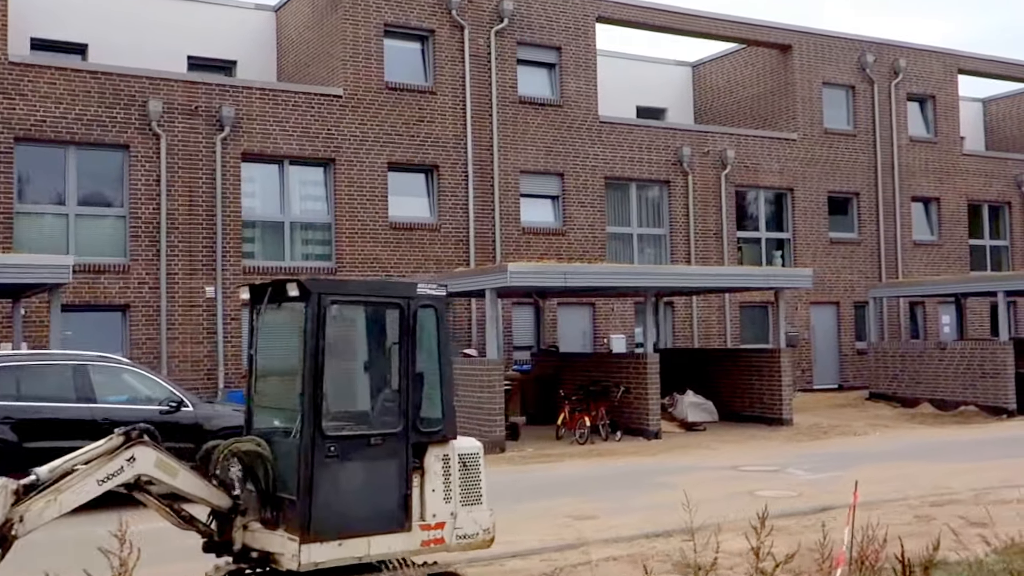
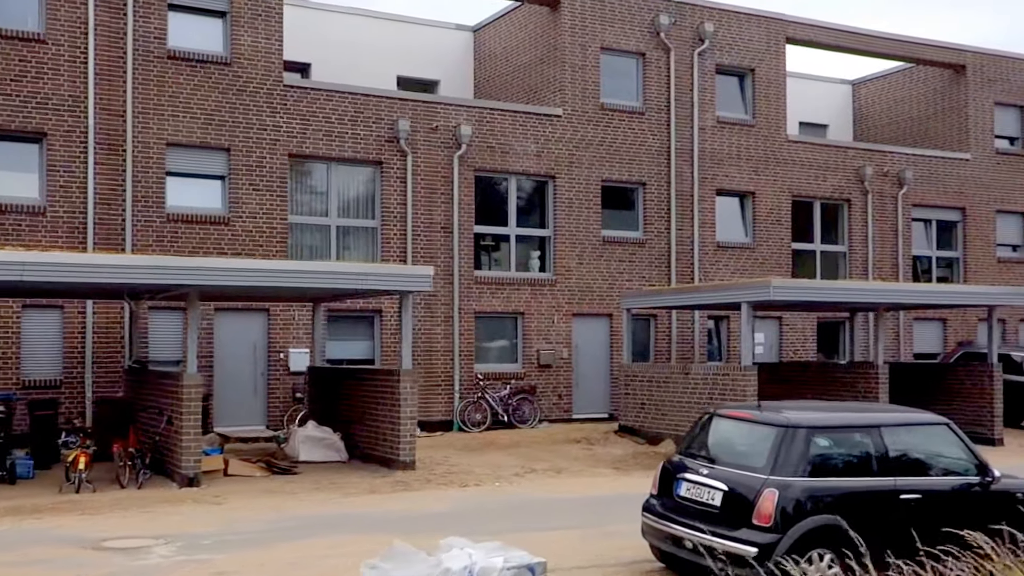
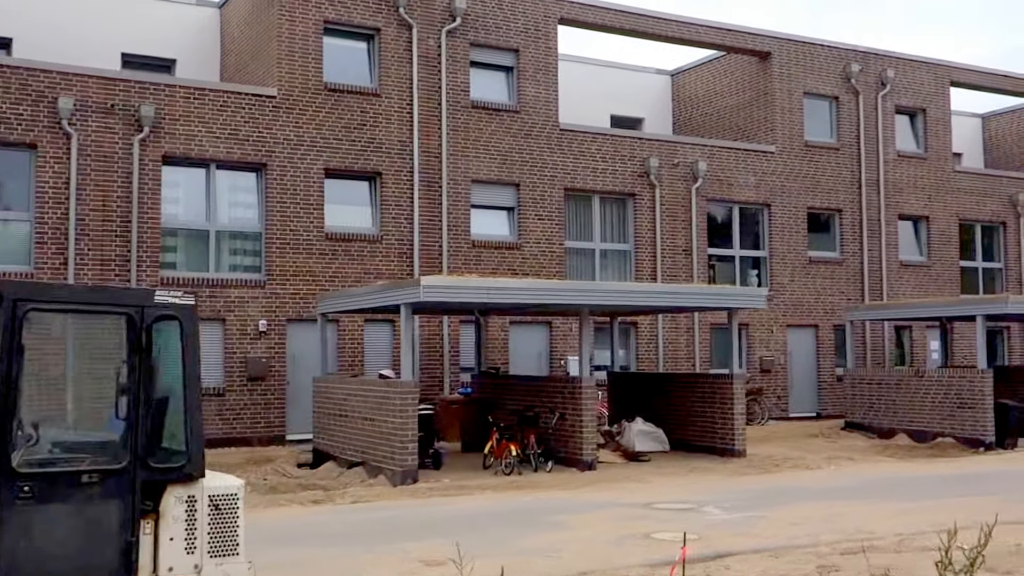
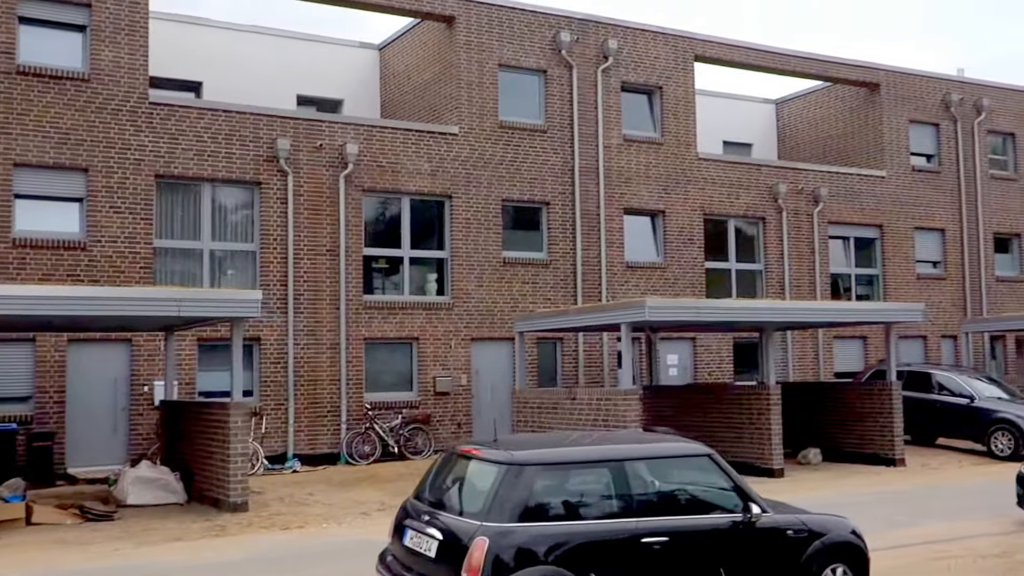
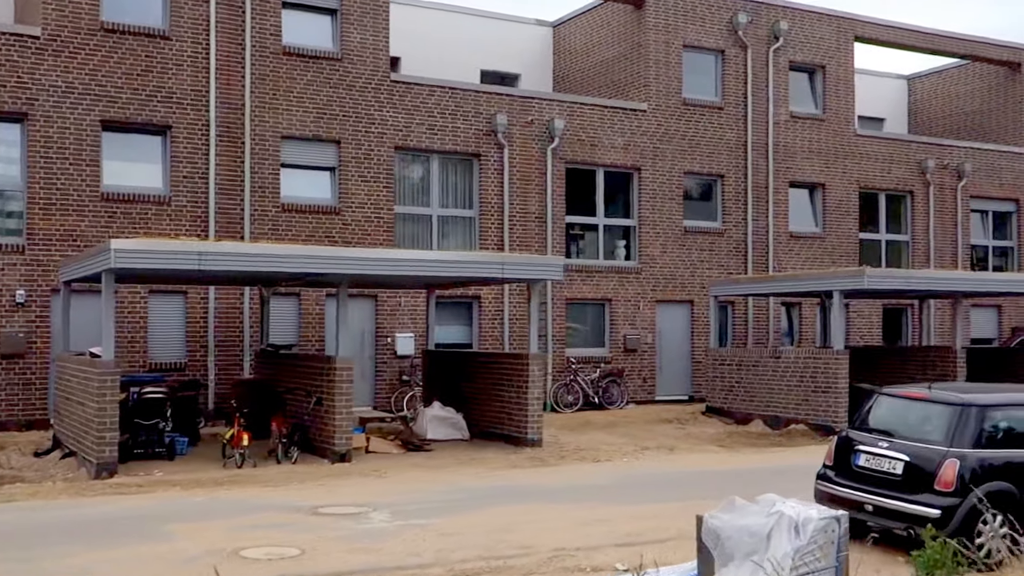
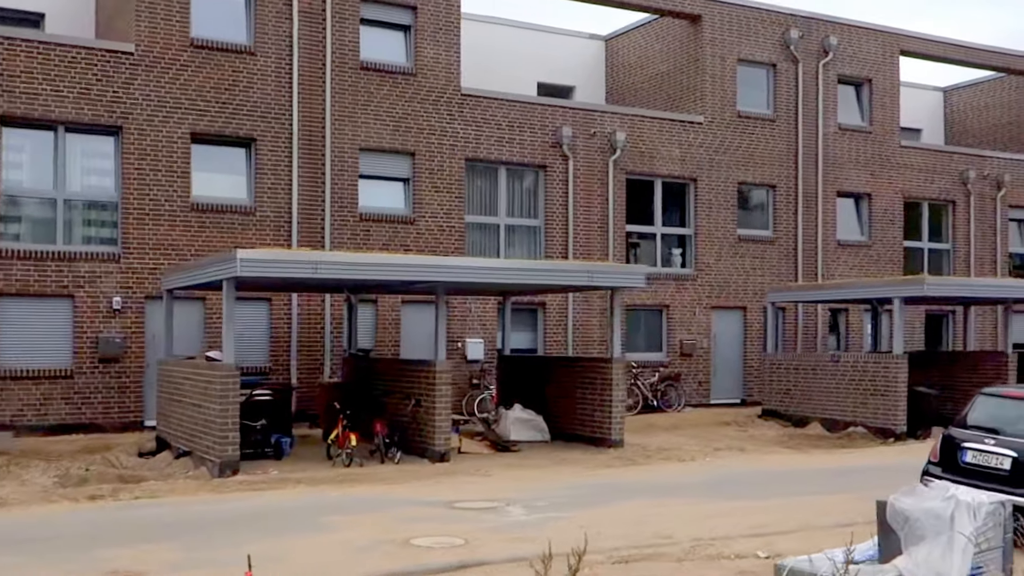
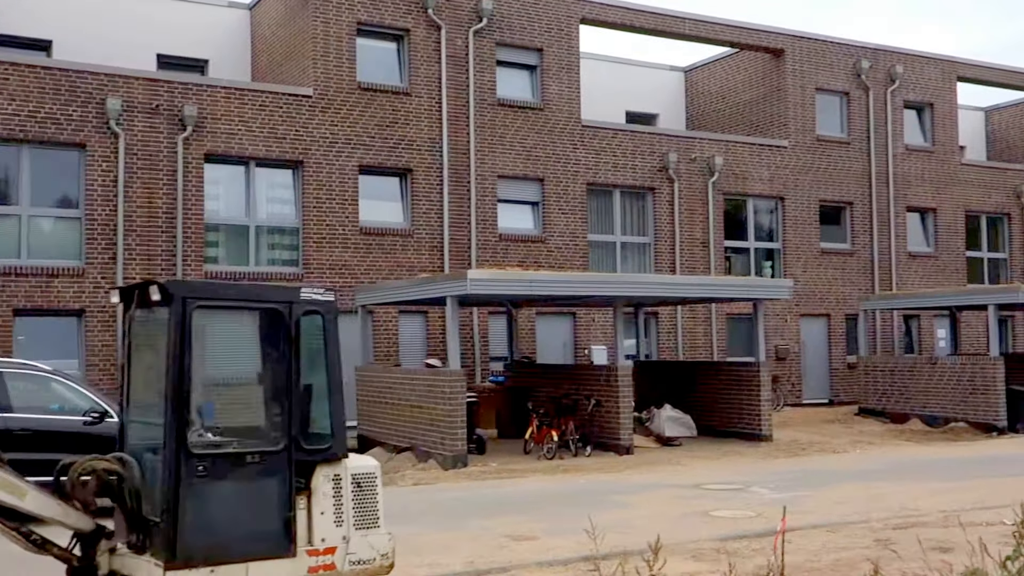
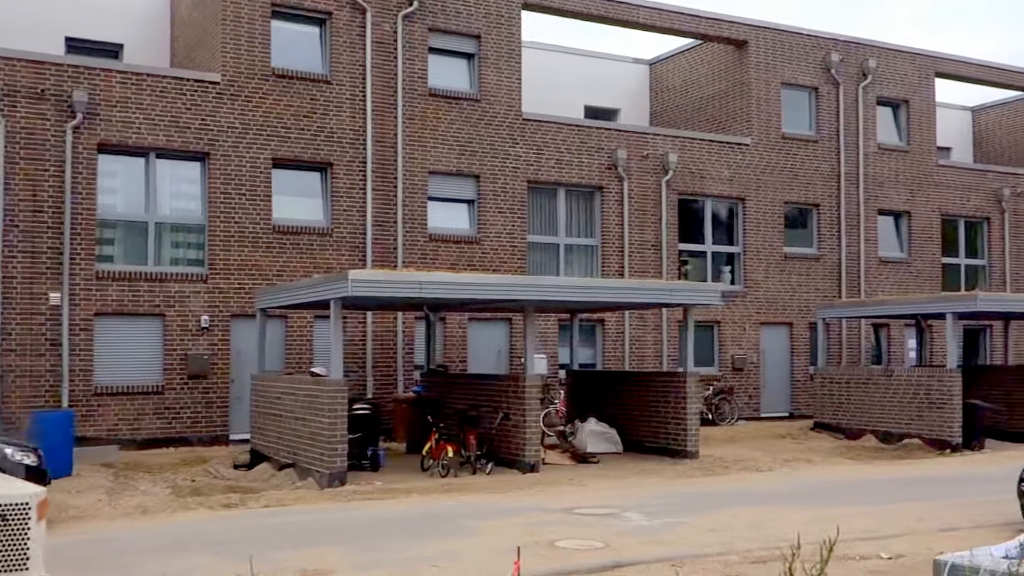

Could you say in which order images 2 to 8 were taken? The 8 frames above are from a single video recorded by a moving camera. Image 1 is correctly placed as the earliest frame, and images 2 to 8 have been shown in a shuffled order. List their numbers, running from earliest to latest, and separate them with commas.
7, 3, 8, 6, 5, 2, 4
